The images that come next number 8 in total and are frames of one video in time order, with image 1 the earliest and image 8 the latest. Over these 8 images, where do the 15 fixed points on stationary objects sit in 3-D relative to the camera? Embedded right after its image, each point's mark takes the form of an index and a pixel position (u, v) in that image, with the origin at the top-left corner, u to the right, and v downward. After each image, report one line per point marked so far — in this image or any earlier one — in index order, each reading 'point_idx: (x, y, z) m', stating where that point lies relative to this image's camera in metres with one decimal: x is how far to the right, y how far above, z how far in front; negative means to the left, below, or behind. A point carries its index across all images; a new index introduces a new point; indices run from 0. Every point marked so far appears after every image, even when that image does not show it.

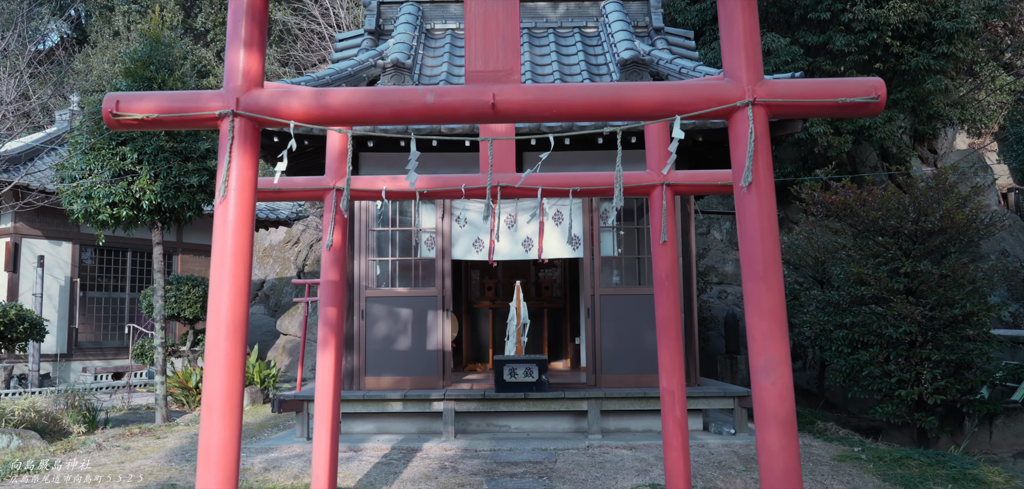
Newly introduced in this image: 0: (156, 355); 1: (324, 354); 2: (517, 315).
0: (-4.9, -1.5, +8.7) m
1: (-1.2, -0.7, +3.9) m
2: (0.0, -0.7, +6.7) m
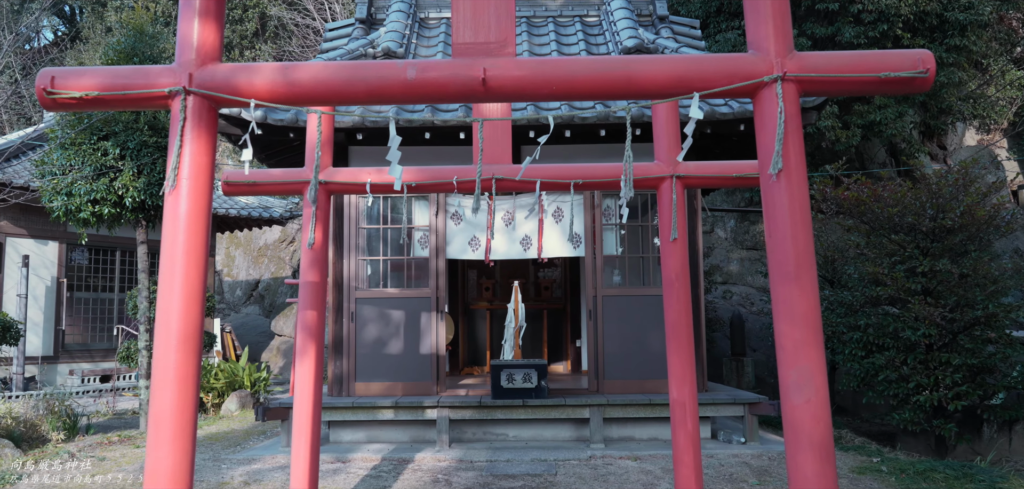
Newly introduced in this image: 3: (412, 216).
0: (-4.9, -1.5, +8.4) m
1: (-1.2, -0.7, +3.6) m
2: (0.0, -0.7, +6.3) m
3: (-1.0, +0.3, +6.2) m
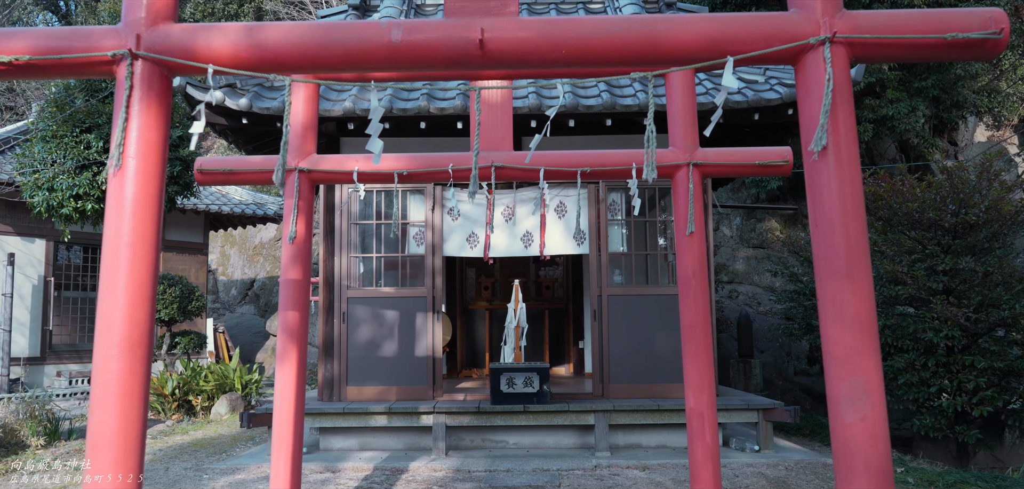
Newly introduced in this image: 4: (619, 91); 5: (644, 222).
0: (-4.9, -1.5, +8.1) m
1: (-1.2, -0.6, +3.3) m
2: (0.0, -0.7, +6.0) m
3: (-1.0, +0.3, +5.9) m
4: (+0.9, +1.3, +5.3) m
5: (+1.2, +0.2, +5.9) m
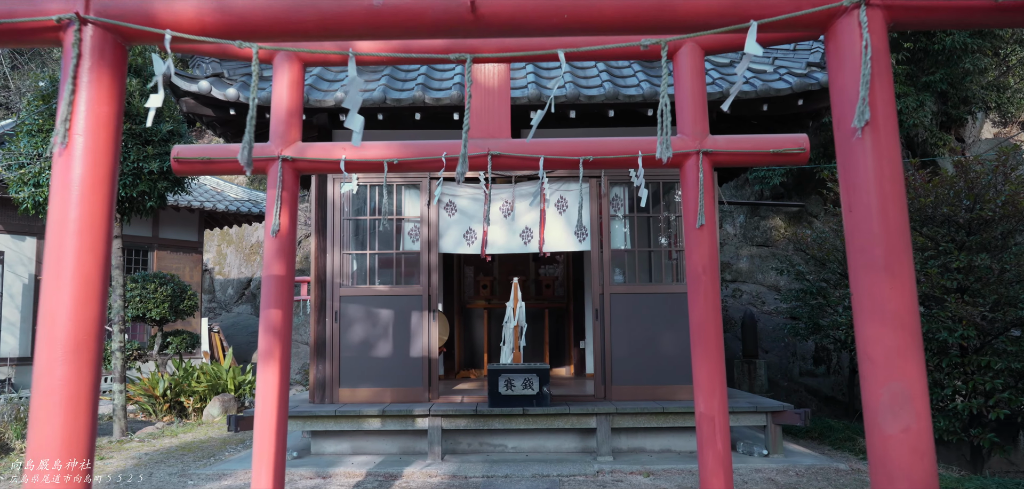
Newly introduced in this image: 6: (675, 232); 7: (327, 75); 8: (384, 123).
0: (-4.9, -1.4, +7.9) m
1: (-1.2, -0.6, +3.1) m
2: (0.0, -0.7, +5.8) m
3: (-1.0, +0.3, +5.7) m
4: (+0.9, +1.3, +5.1) m
5: (+1.2, +0.2, +5.7) m
6: (+1.4, +0.1, +5.7) m
7: (-1.6, +1.4, +5.3) m
8: (-1.1, +1.0, +5.3) m
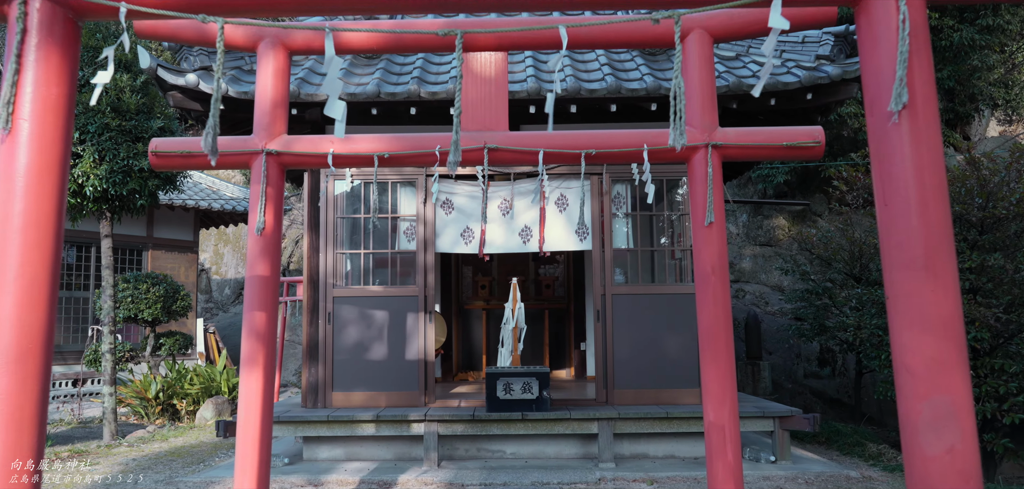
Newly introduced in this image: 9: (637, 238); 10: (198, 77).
0: (-4.9, -1.4, +7.7) m
1: (-1.2, -0.6, +2.9) m
2: (0.0, -0.6, +5.7) m
3: (-1.0, +0.3, +5.5) m
4: (+0.9, +1.3, +5.0) m
5: (+1.2, +0.2, +5.5) m
6: (+1.4, +0.1, +5.5) m
7: (-1.6, +1.4, +5.2) m
8: (-1.1, +1.0, +5.1) m
9: (+1.1, +0.1, +5.5) m
10: (-2.4, +1.3, +4.8) m
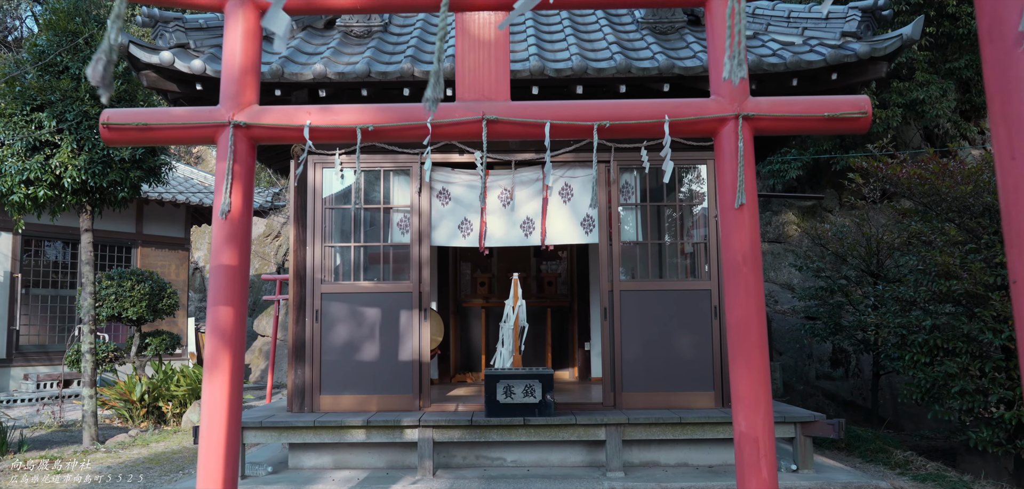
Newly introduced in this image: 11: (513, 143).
0: (-4.9, -1.4, +7.3) m
1: (-1.2, -0.5, +2.5) m
2: (0.0, -0.6, +5.3) m
3: (-1.0, +0.4, +5.2) m
4: (+0.9, +1.4, +4.6) m
5: (+1.2, +0.3, +5.1) m
6: (+1.4, +0.2, +5.1) m
7: (-1.6, +1.5, +4.8) m
8: (-1.1, +1.1, +4.8) m
9: (+1.1, +0.1, +5.1) m
10: (-2.4, +1.3, +4.4) m
11: (0.0, +0.8, +5.1) m
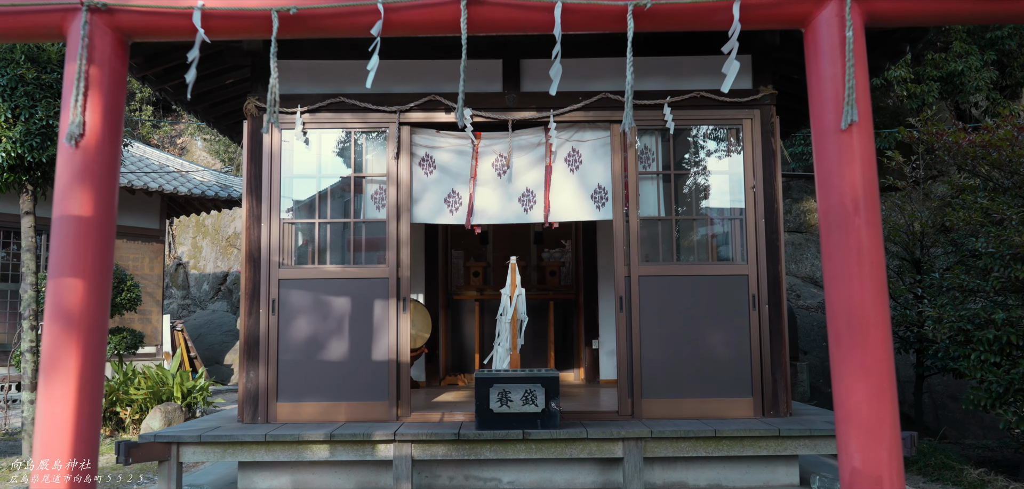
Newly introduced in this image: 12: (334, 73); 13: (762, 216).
0: (-5.0, -1.2, +6.5) m
1: (-1.2, -0.4, +1.7) m
2: (0.0, -0.4, +4.4) m
3: (-1.0, +0.6, +4.3) m
4: (+0.9, +1.5, +3.8) m
5: (+1.2, +0.5, +4.3) m
6: (+1.4, +0.3, +4.3) m
7: (-1.6, +1.6, +3.9) m
8: (-1.1, +1.2, +3.9) m
9: (+1.1, +0.3, +4.3) m
10: (-2.4, +1.5, +3.6) m
11: (0.0, +1.0, +4.2) m
12: (-1.2, +1.2, +4.3) m
13: (+1.6, +0.2, +4.2) m
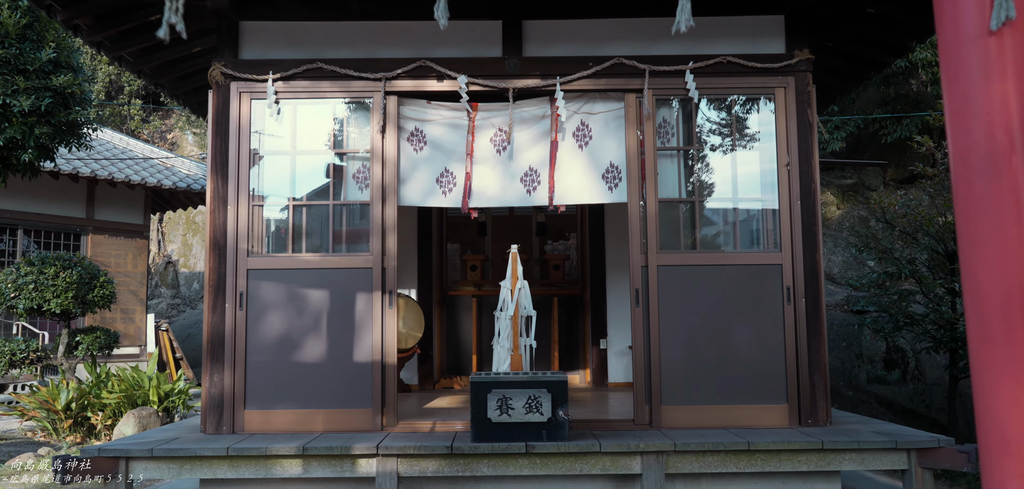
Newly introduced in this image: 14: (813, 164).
0: (-5.0, -1.1, +6.0) m
1: (-1.2, -0.3, +1.2) m
2: (0.0, -0.3, +3.9) m
3: (-1.0, +0.6, +3.8) m
4: (+0.9, +1.6, +3.3) m
5: (+1.2, +0.5, +3.8) m
6: (+1.4, +0.4, +3.8) m
7: (-1.6, +1.7, +3.4) m
8: (-1.1, +1.3, +3.4) m
9: (+1.1, +0.4, +3.8) m
10: (-2.4, +1.6, +3.1) m
11: (0.0, +1.1, +3.7) m
12: (-1.2, +1.3, +3.8) m
13: (+1.7, +0.3, +3.7) m
14: (+1.7, +0.5, +3.7) m
